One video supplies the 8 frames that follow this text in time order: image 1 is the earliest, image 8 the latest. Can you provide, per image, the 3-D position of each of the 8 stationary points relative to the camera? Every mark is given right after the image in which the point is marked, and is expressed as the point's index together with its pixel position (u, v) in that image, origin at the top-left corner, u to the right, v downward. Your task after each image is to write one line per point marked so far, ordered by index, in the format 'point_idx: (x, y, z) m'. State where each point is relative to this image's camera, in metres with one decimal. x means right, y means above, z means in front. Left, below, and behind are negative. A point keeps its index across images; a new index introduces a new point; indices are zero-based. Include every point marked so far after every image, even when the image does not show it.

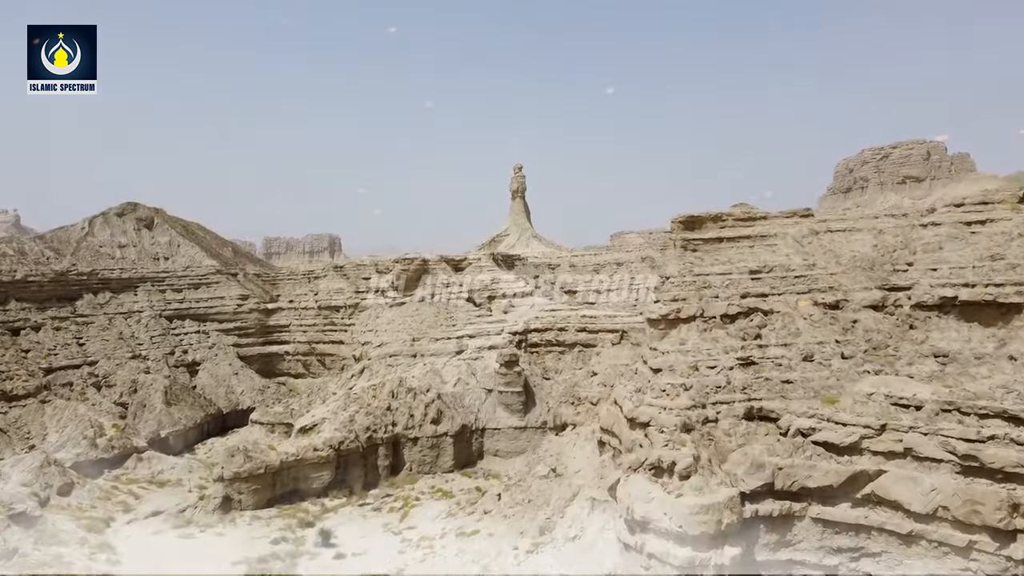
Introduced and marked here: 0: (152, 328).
0: (-9.6, -1.1, +15.8) m
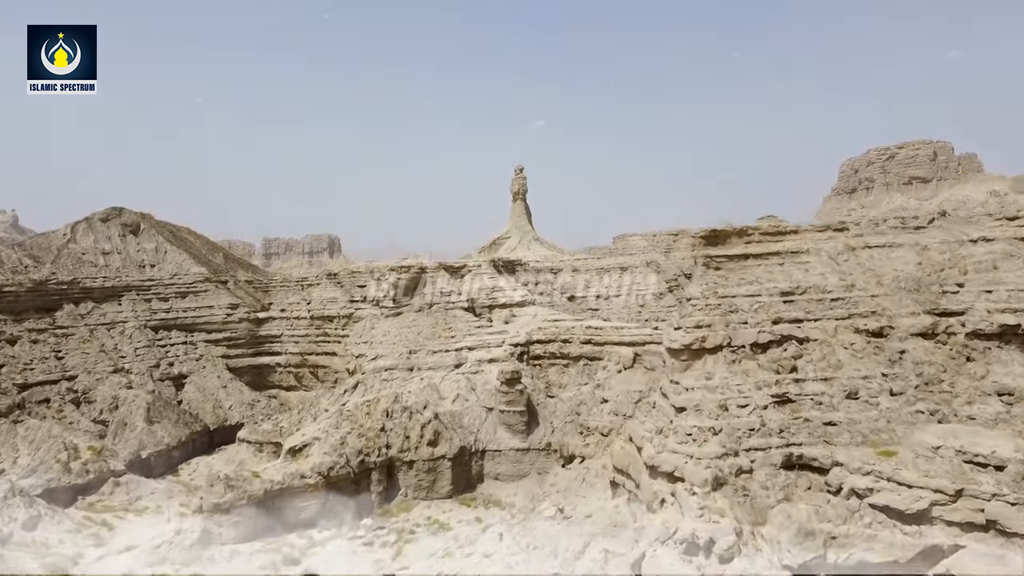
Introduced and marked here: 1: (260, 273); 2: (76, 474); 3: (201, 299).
0: (-9.6, -1.3, +15.1) m
1: (-8.5, +0.5, +19.9) m
2: (-7.9, -3.4, +10.8) m
3: (-8.6, -0.3, +16.4) m
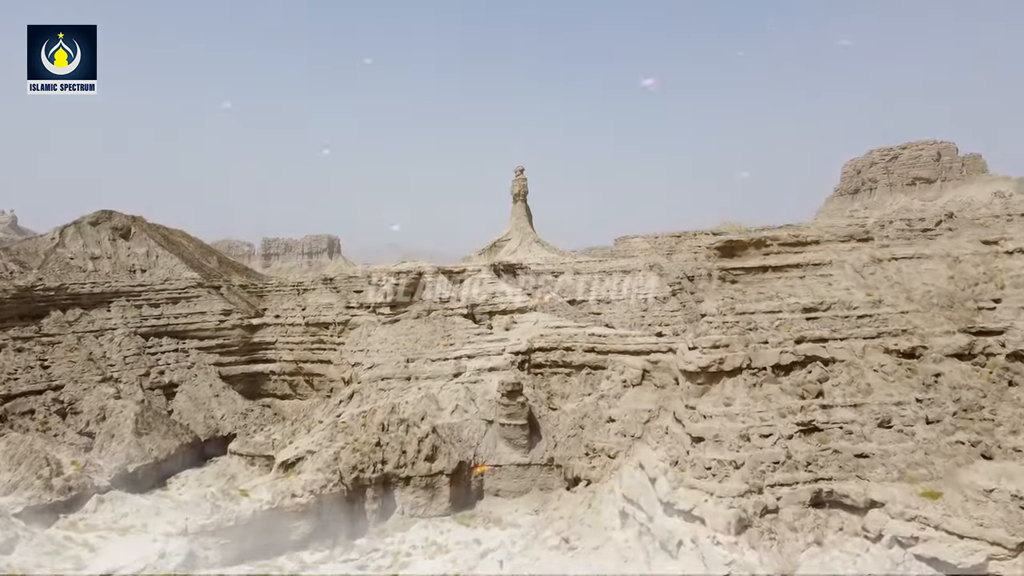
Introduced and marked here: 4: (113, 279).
0: (-9.6, -1.5, +14.6) m
1: (-8.5, +0.3, +19.4) m
2: (-7.9, -3.5, +10.3) m
3: (-8.6, -0.5, +15.9) m
4: (-10.4, +0.2, +15.5) m
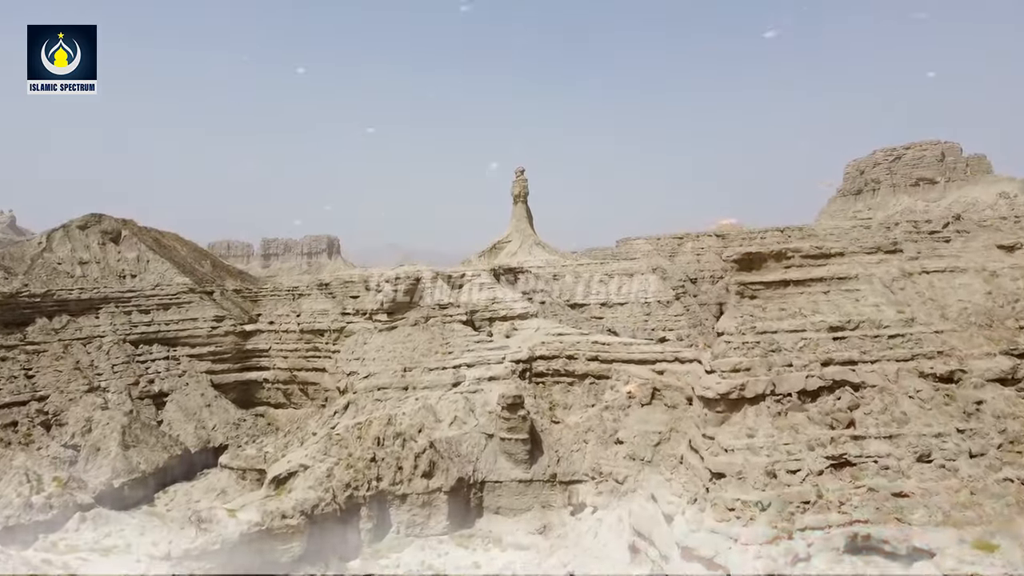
0: (-9.6, -1.6, +14.2) m
1: (-8.4, +0.2, +19.0) m
2: (-7.9, -3.7, +9.9) m
3: (-8.6, -0.6, +15.5) m
4: (-10.4, +0.1, +15.0) m
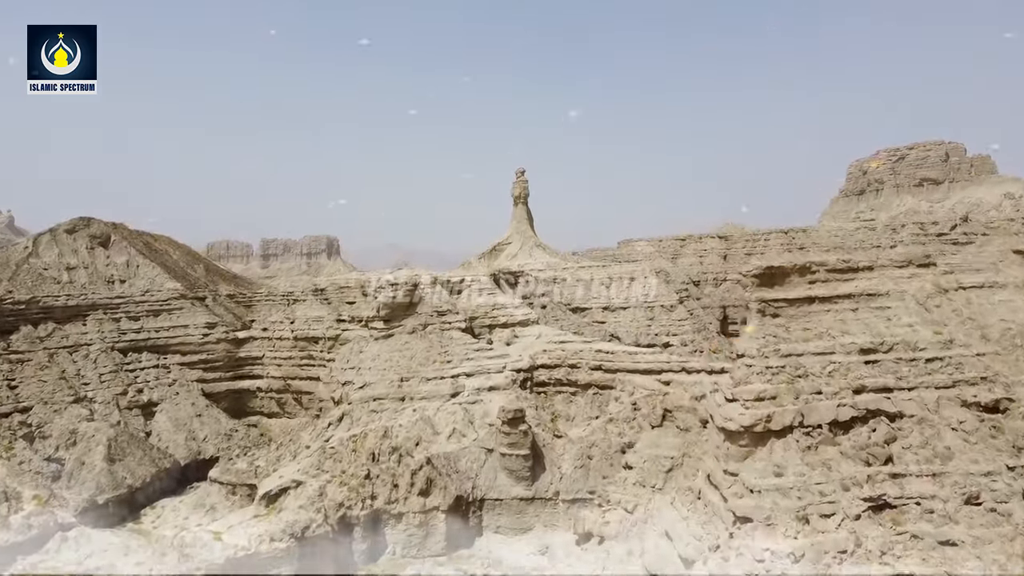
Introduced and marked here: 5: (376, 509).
0: (-9.5, -1.8, +13.7) m
1: (-8.4, 0.0, +18.5) m
2: (-7.9, -3.8, +9.4) m
3: (-8.6, -0.8, +15.0) m
4: (-10.4, -0.1, +14.6) m
5: (-2.2, -3.6, +9.6) m
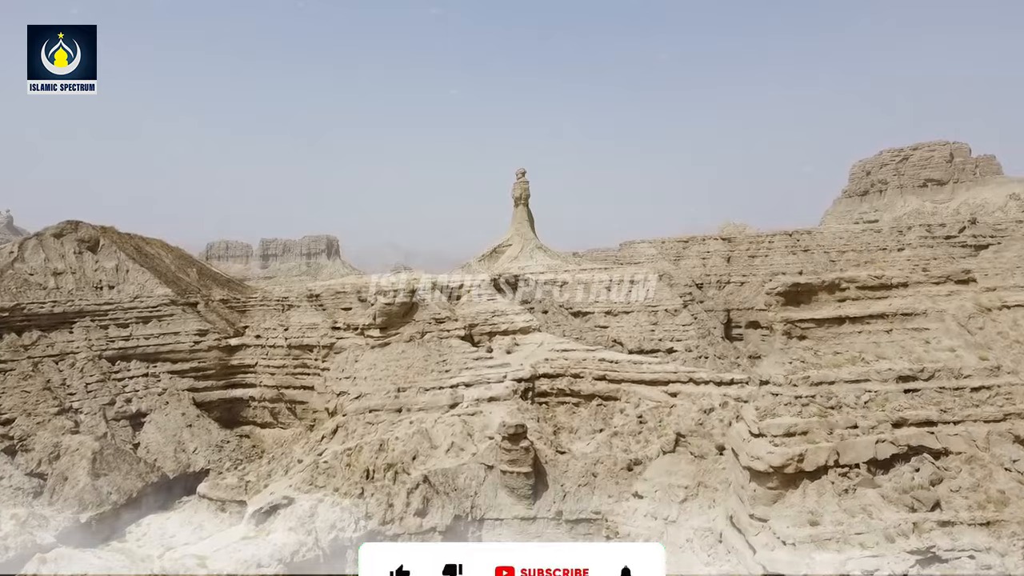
0: (-9.5, -1.9, +13.3) m
1: (-8.4, -0.1, +18.1) m
2: (-7.9, -4.0, +9.0) m
3: (-8.5, -0.9, +14.6) m
4: (-10.4, -0.2, +14.1) m
5: (-2.2, -3.7, +9.1) m
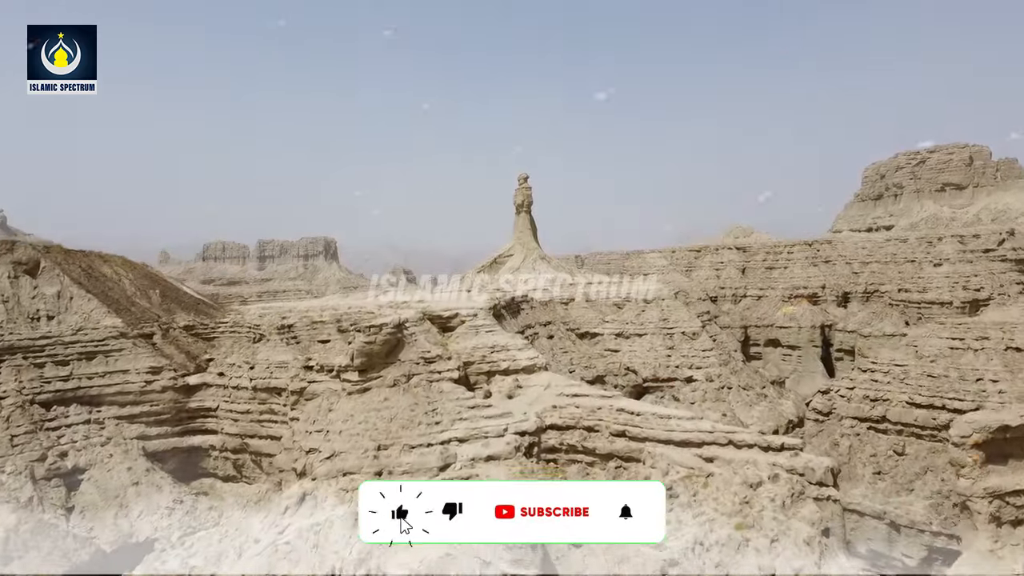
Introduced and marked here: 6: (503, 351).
0: (-9.5, -2.6, +11.3) m
1: (-8.4, -0.8, +16.1) m
2: (-7.8, -4.7, +7.0) m
3: (-8.5, -1.6, +12.6) m
4: (-10.3, -0.9, +12.1) m
5: (-2.2, -4.4, +7.1) m
6: (-0.2, -1.3, +12.6) m
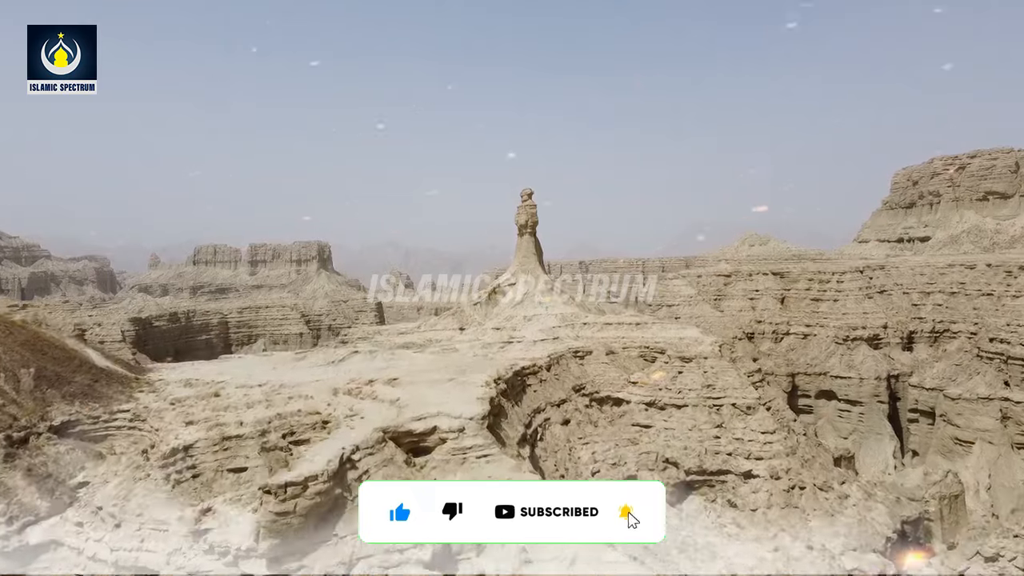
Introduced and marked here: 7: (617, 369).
0: (-9.4, -4.2, +6.9) m
1: (-8.3, -2.4, +11.7) m
2: (-7.8, -6.3, +2.6) m
3: (-8.5, -3.2, +8.2) m
4: (-10.3, -2.5, +7.8) m
5: (-2.1, -6.0, +2.8) m
6: (-0.1, -2.9, +8.2) m
7: (+3.1, -2.4, +17.5) m
